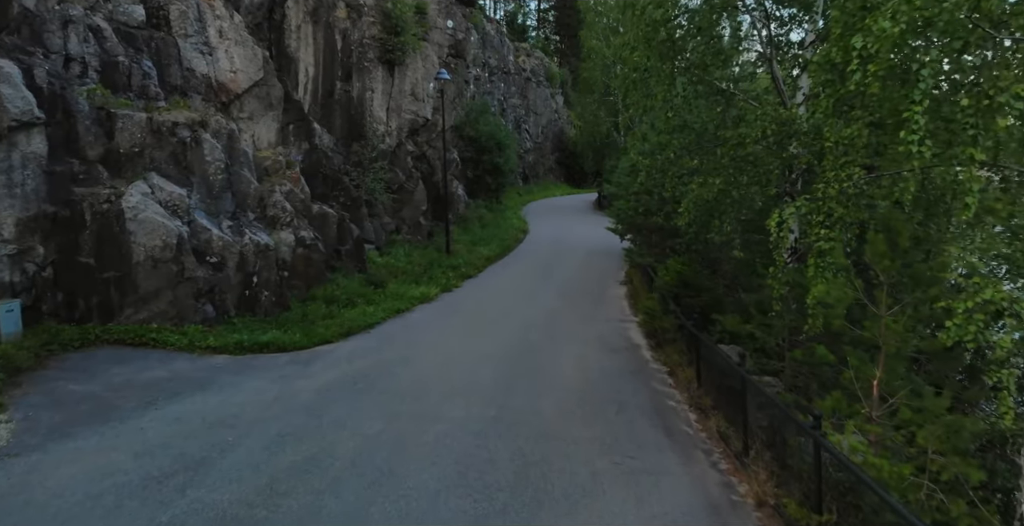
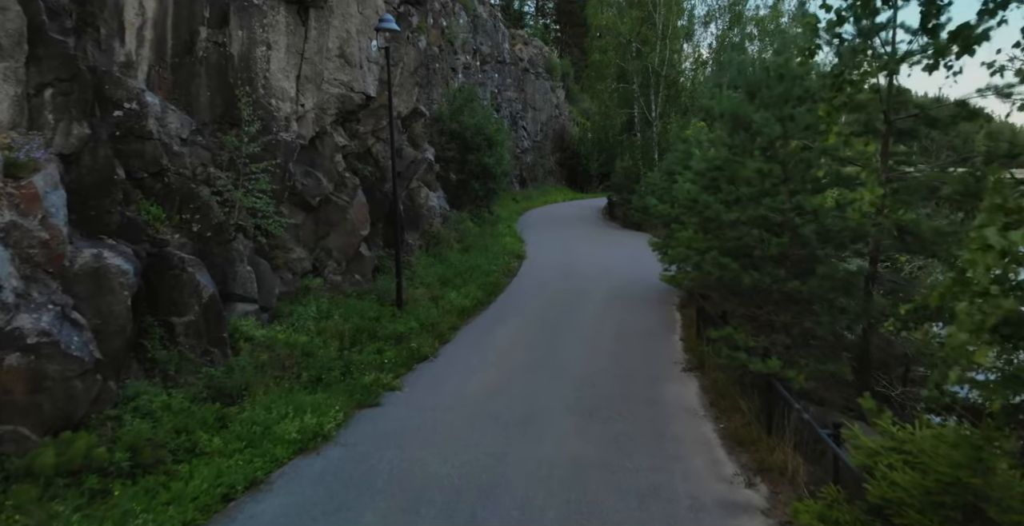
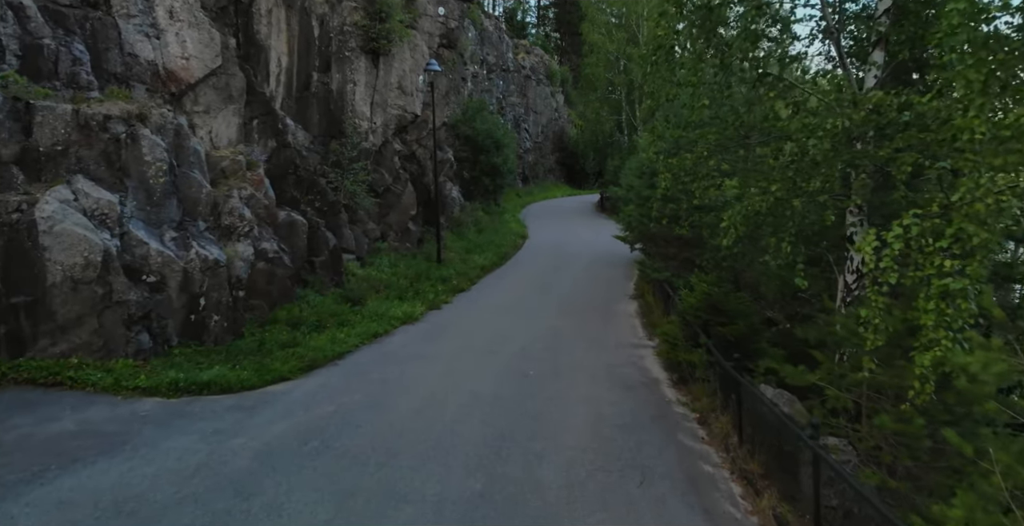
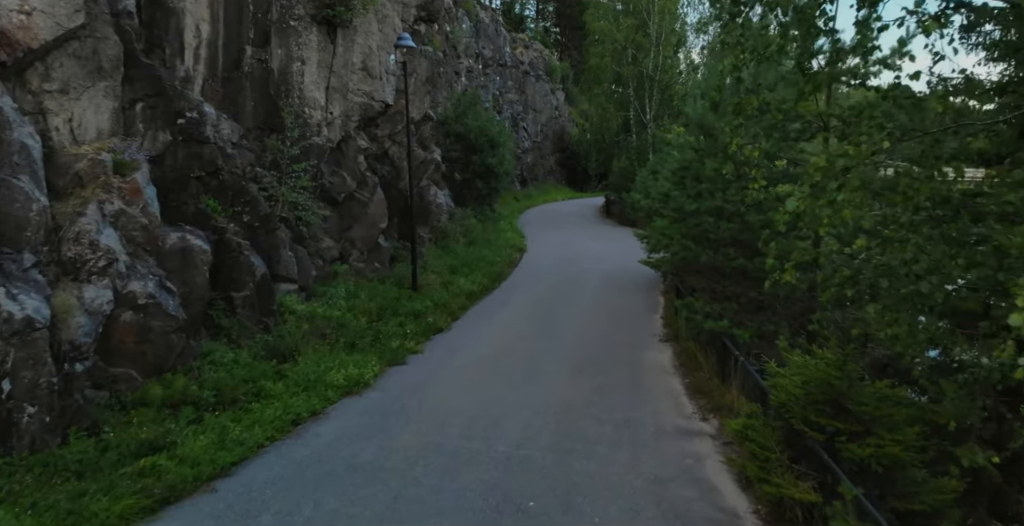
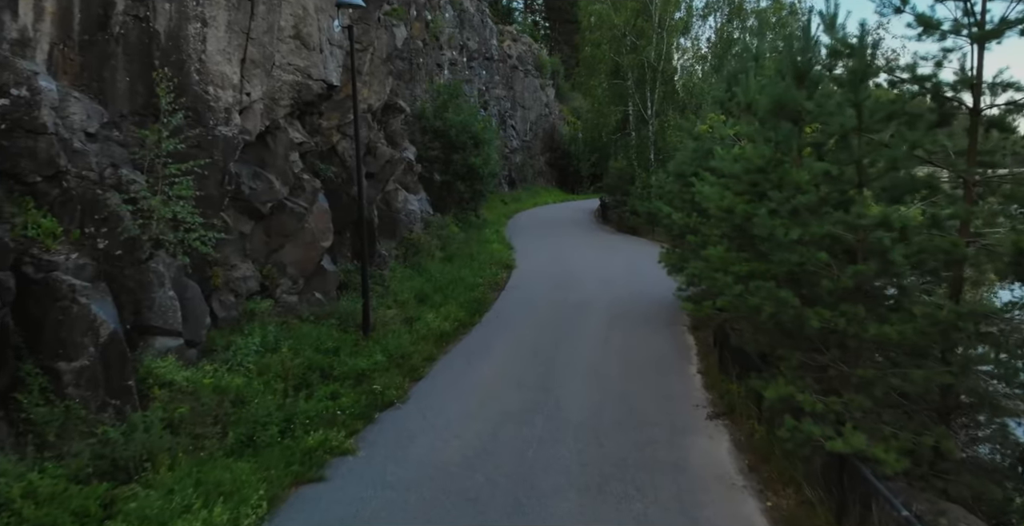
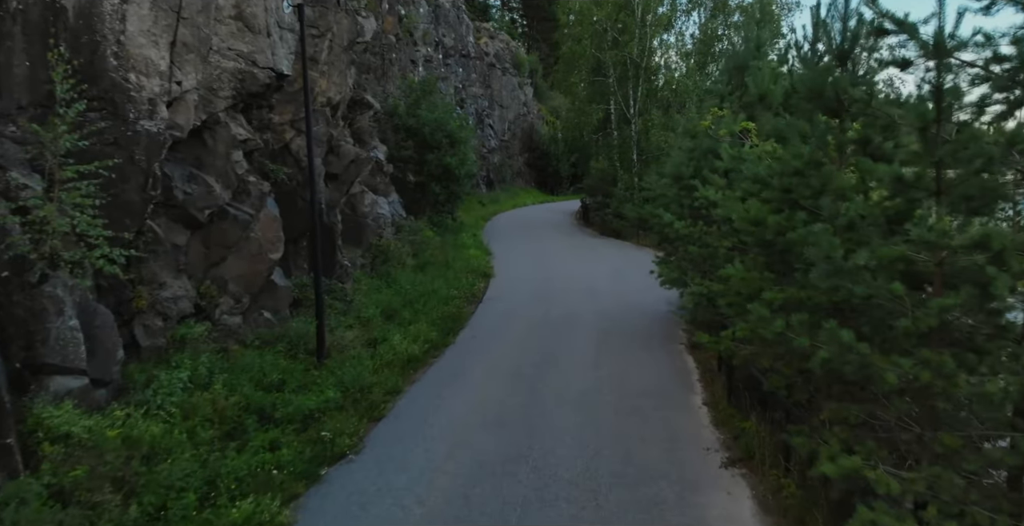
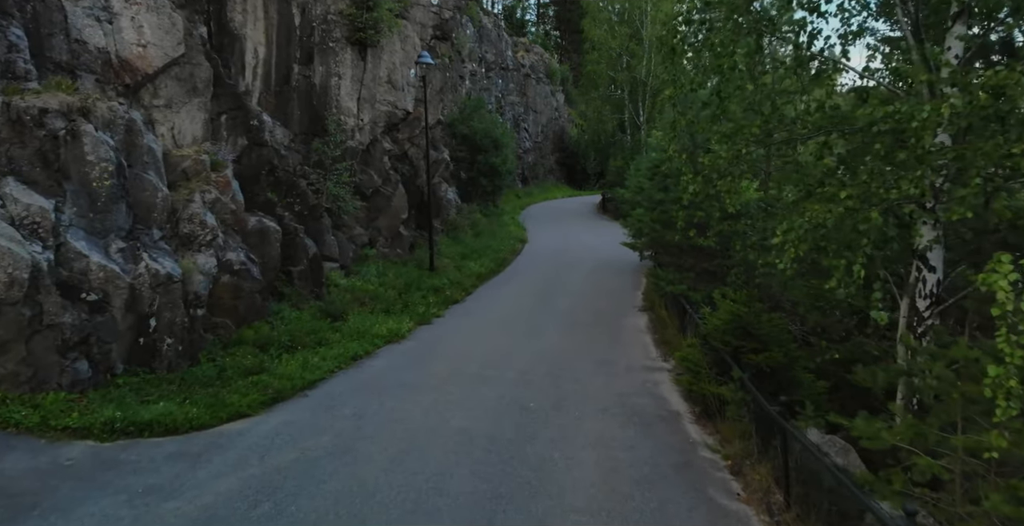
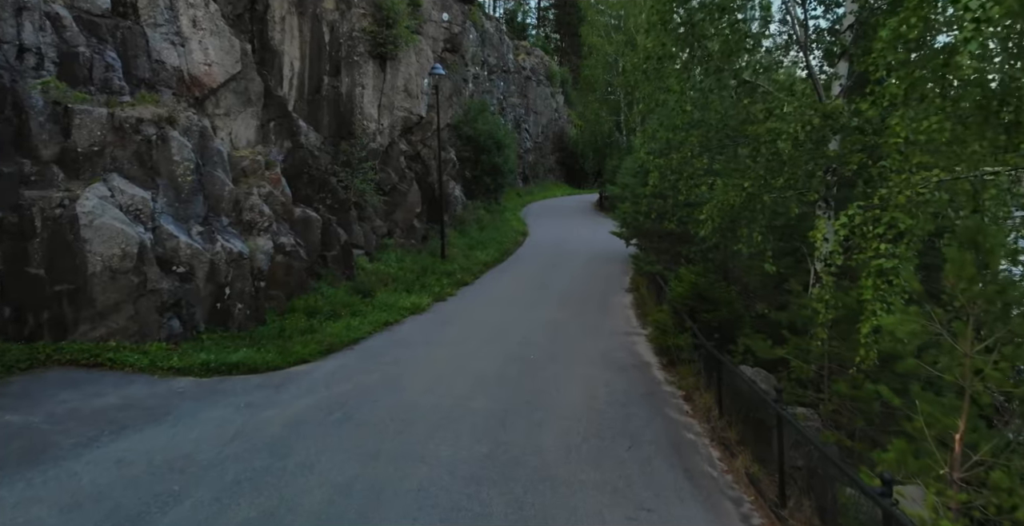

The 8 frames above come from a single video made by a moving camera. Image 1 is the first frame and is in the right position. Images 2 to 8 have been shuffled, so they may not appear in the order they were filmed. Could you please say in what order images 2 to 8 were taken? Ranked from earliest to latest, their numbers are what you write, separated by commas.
8, 3, 7, 4, 2, 5, 6
